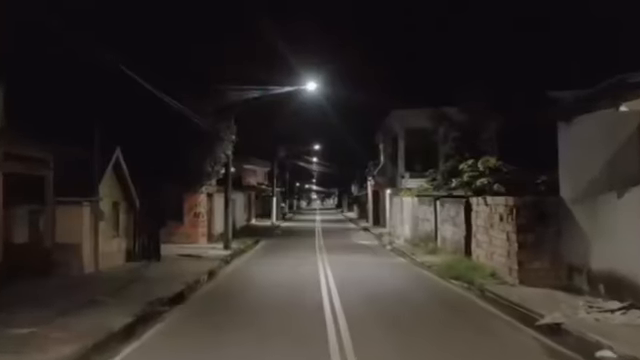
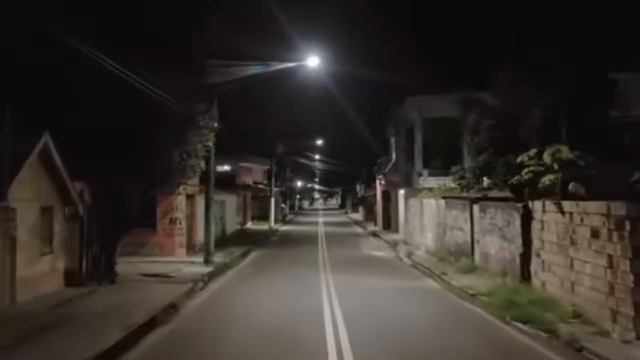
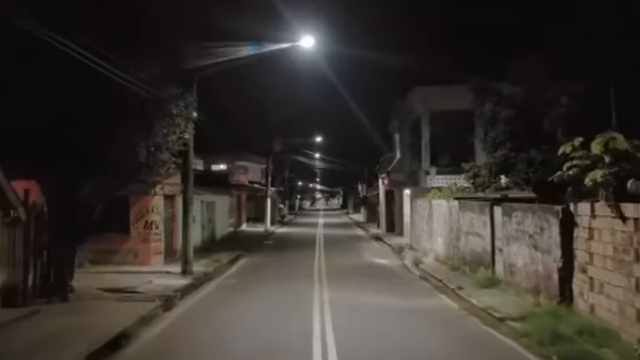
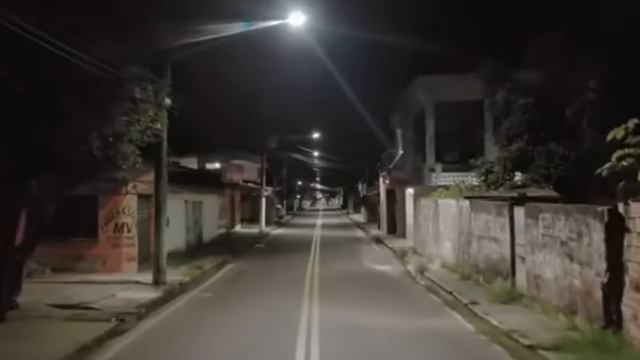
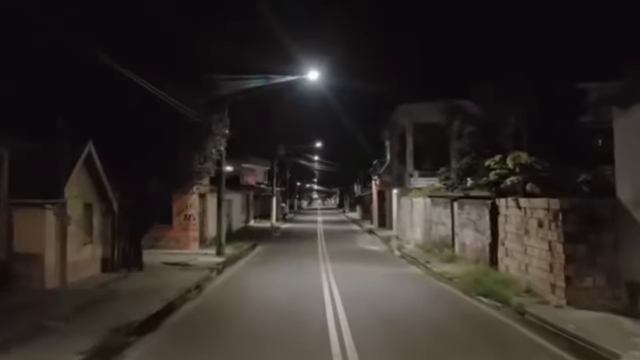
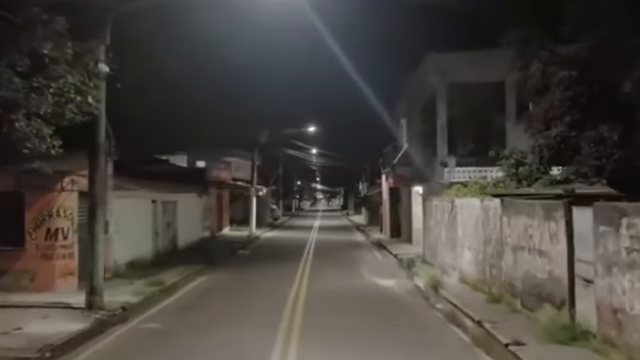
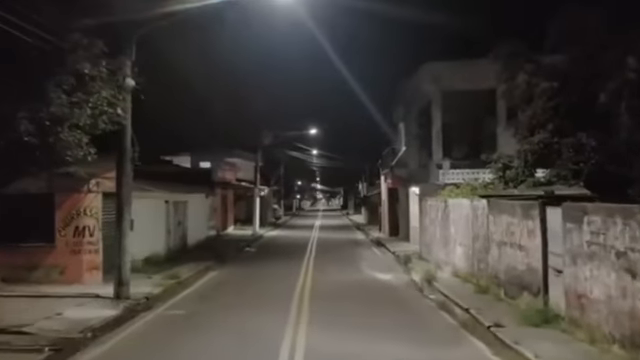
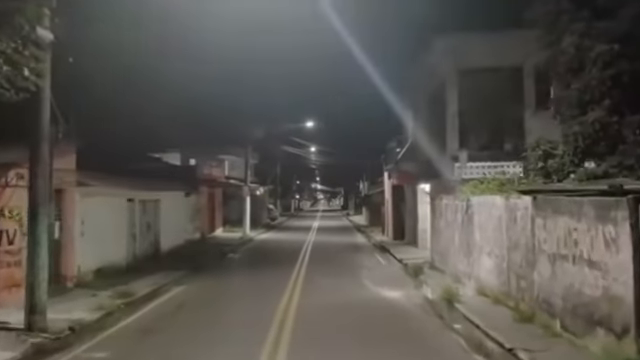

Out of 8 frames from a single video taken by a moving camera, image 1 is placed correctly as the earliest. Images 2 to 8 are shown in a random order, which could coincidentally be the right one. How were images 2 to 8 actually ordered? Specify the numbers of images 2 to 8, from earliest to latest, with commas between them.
5, 2, 3, 4, 7, 6, 8
